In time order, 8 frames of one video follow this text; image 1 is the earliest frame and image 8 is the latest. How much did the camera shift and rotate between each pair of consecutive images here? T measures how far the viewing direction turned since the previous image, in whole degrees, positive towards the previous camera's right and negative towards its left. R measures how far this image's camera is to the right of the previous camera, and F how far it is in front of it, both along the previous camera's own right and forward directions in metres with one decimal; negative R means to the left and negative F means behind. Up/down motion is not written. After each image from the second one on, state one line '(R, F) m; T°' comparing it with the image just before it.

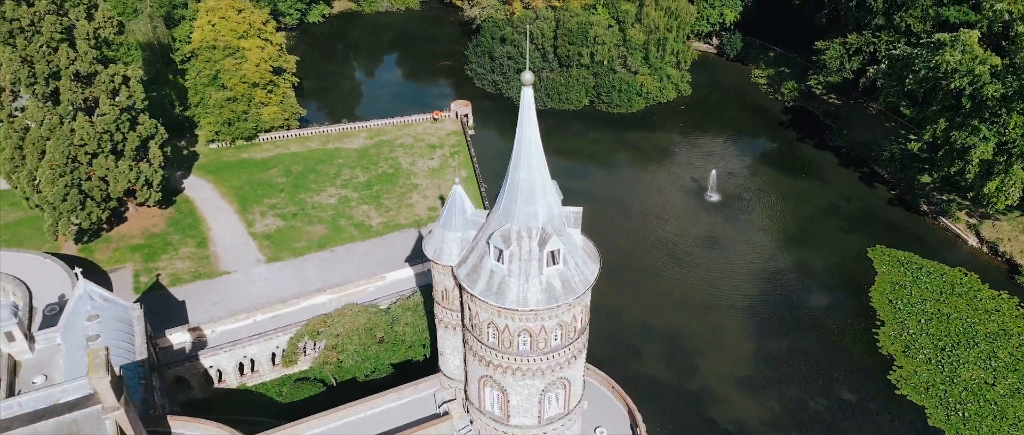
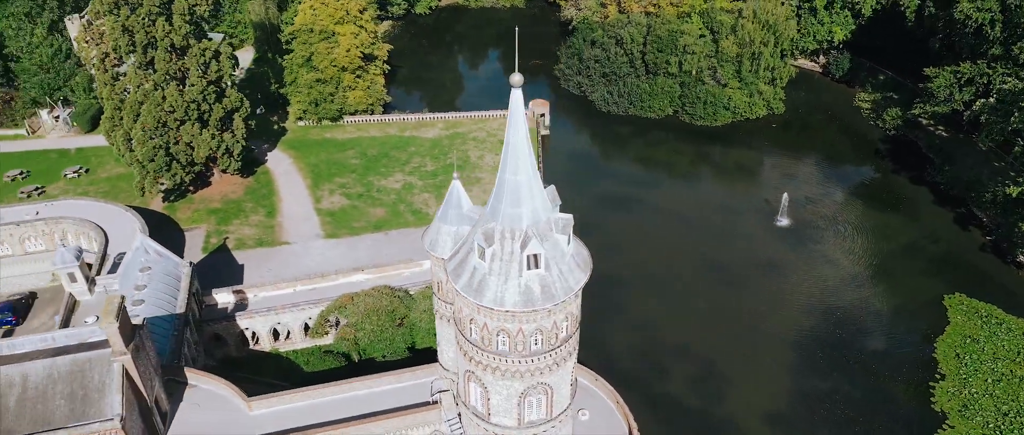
(+5.2, +0.3) m; -9°
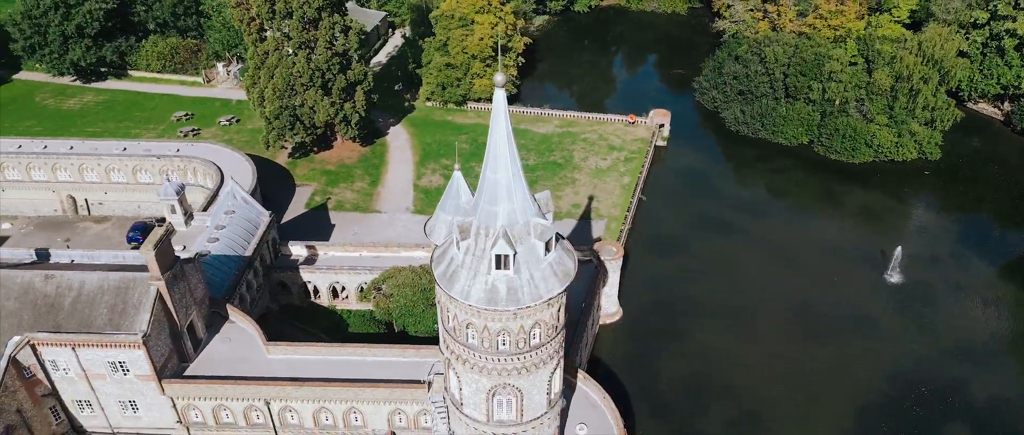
(+7.9, +0.8) m; -14°
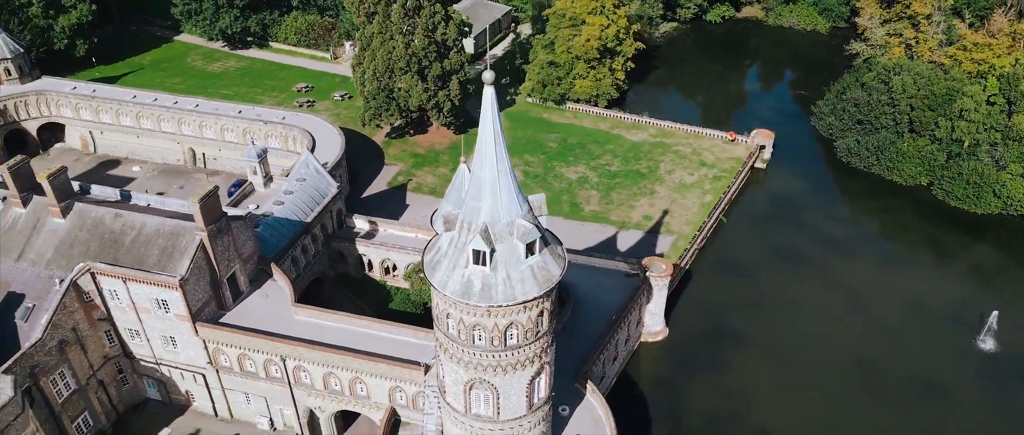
(+6.4, +0.5) m; -11°
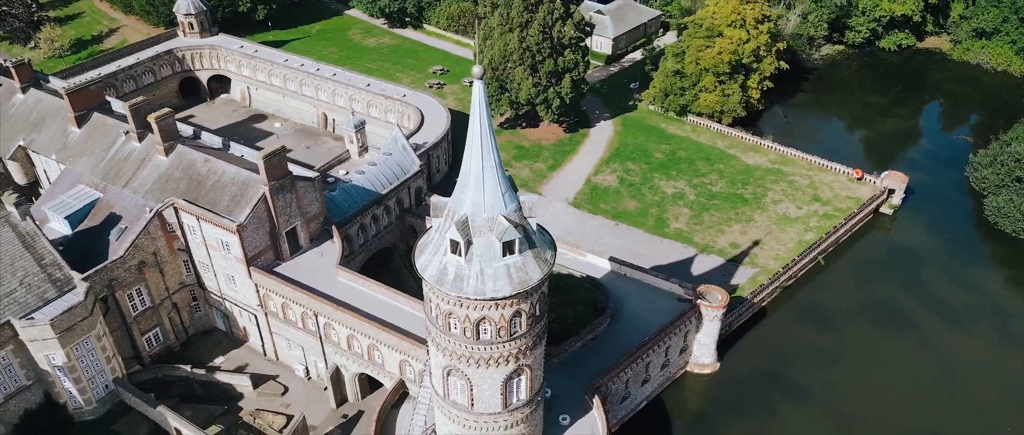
(+7.7, +0.8) m; -13°
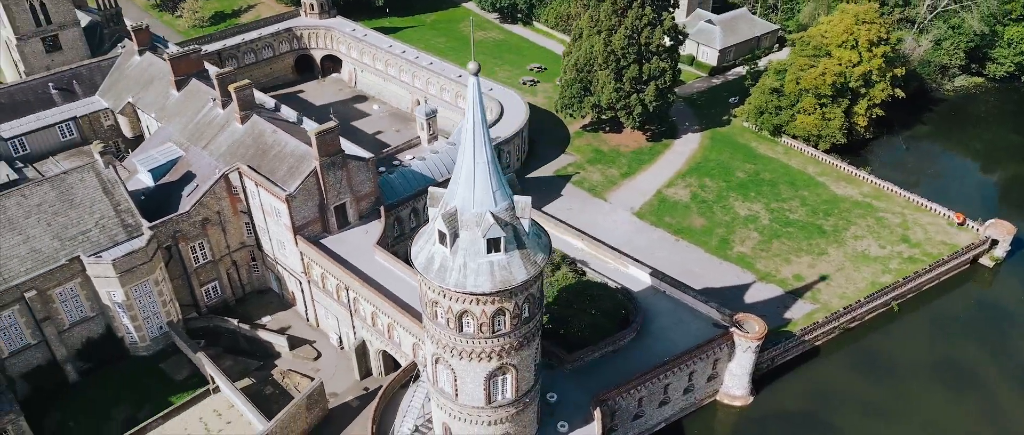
(+5.7, +0.4) m; -10°
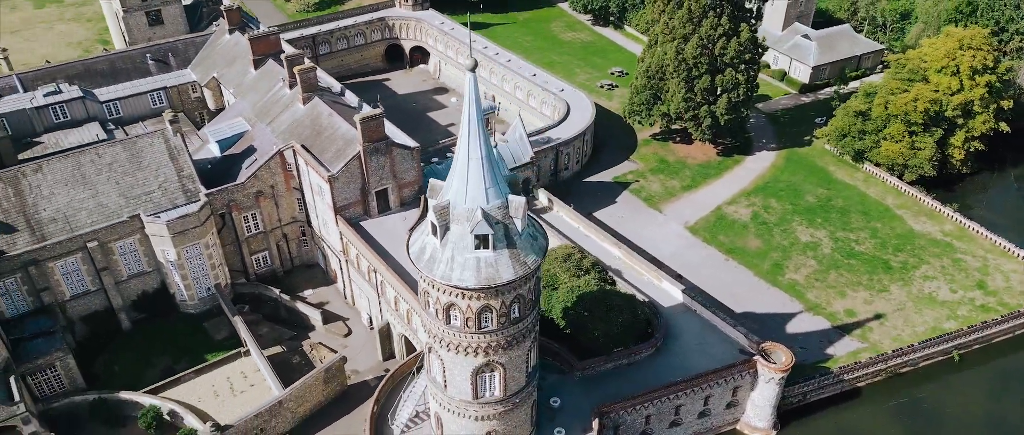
(+4.8, +0.3) m; -8°
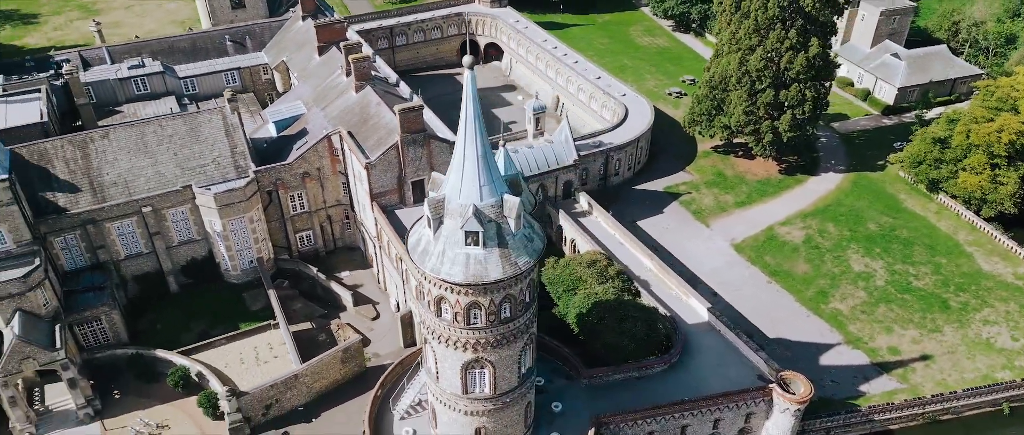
(+4.2, +0.2) m; -7°
